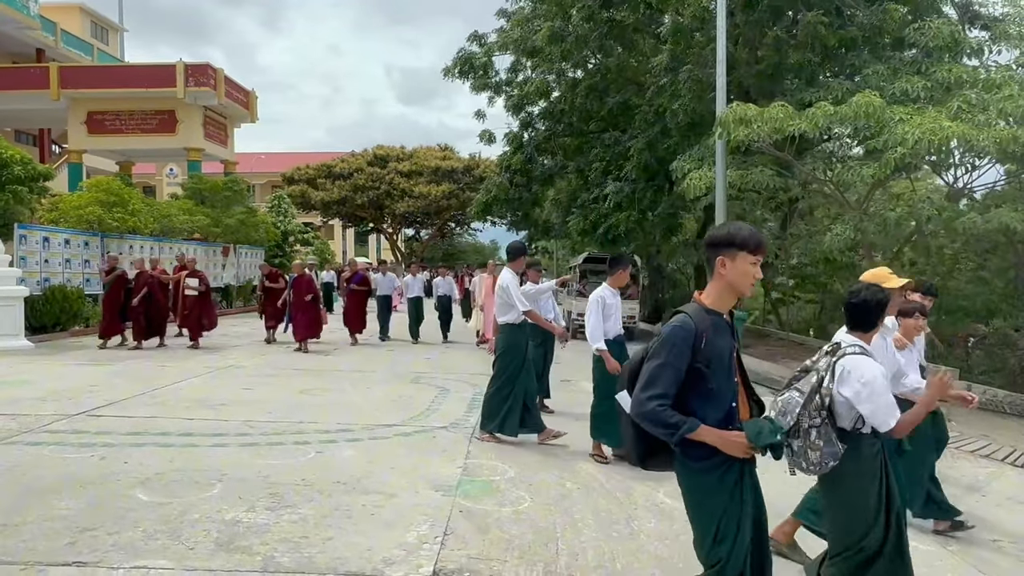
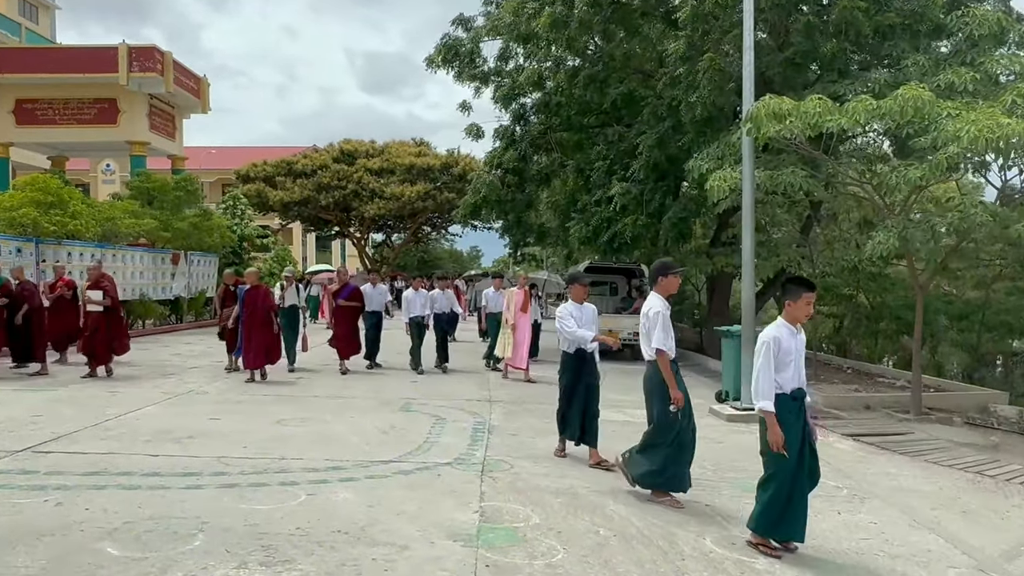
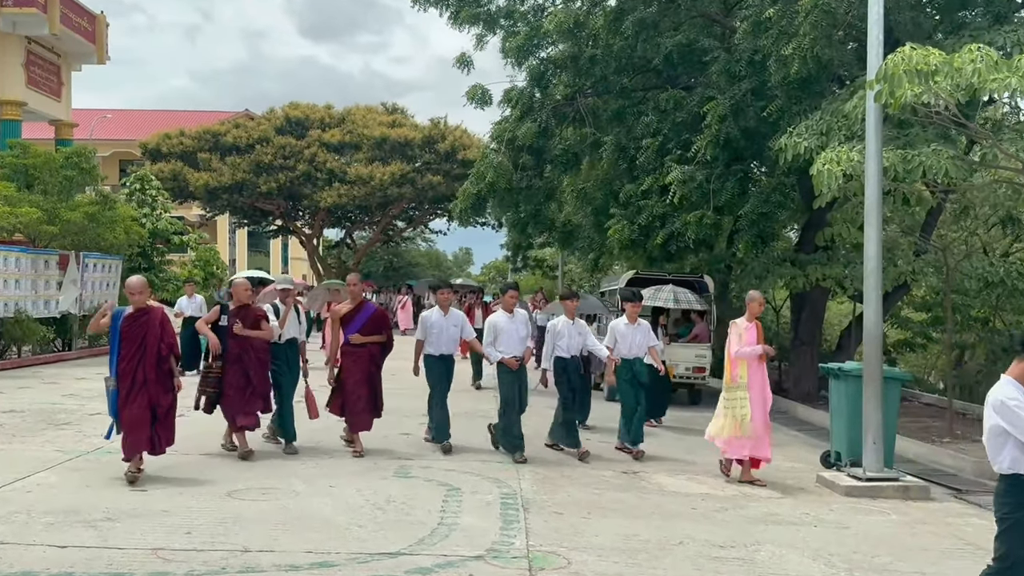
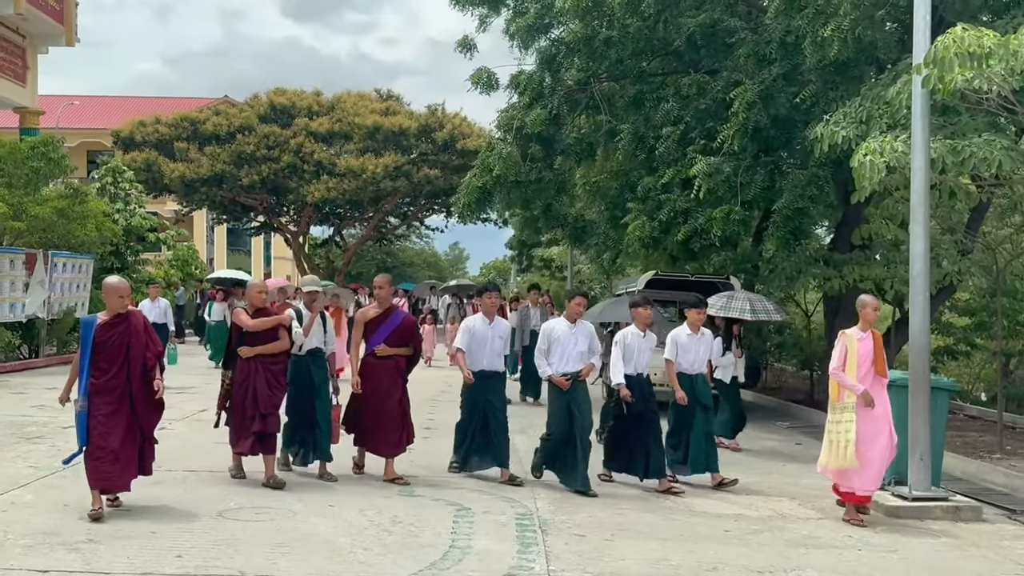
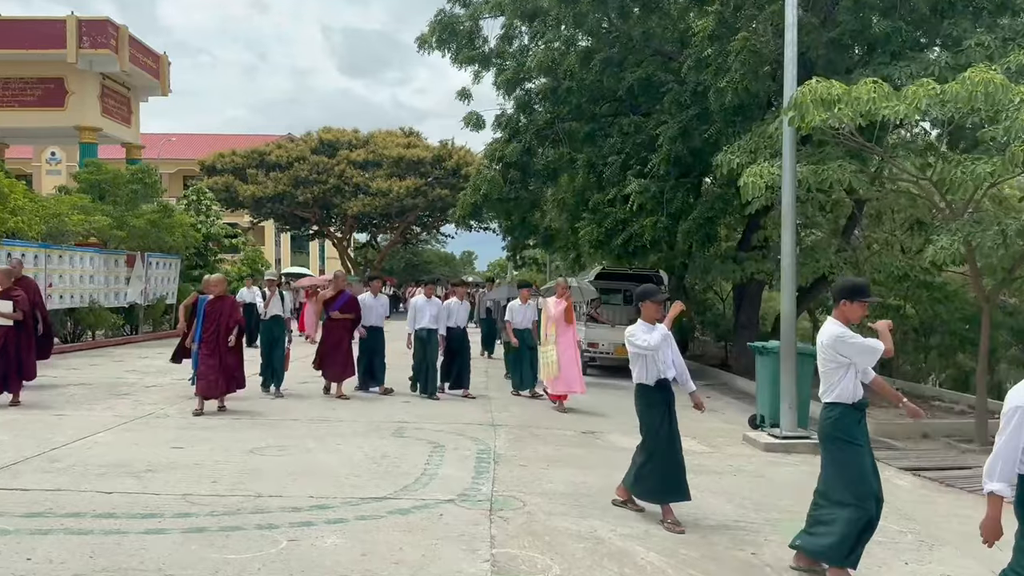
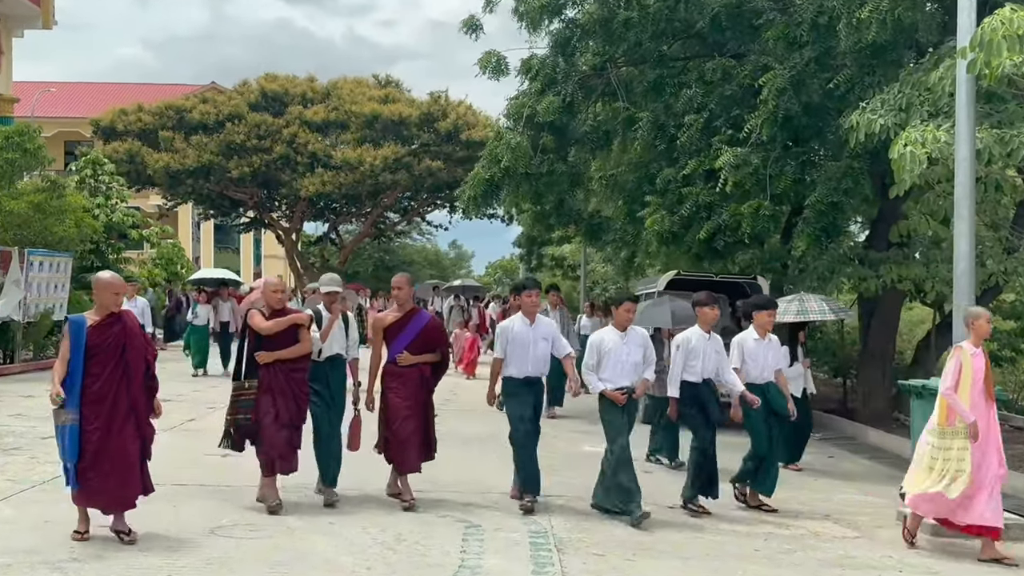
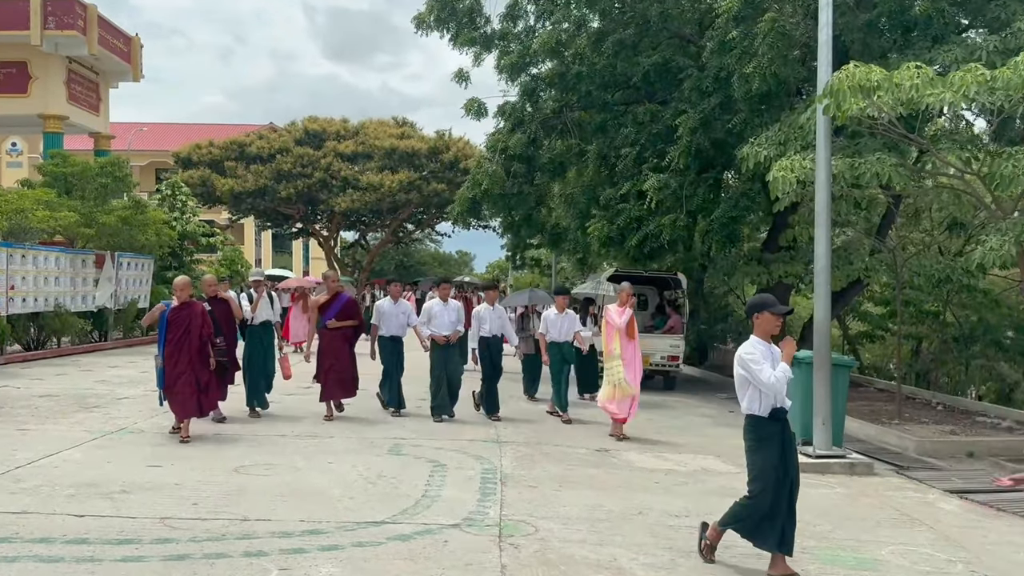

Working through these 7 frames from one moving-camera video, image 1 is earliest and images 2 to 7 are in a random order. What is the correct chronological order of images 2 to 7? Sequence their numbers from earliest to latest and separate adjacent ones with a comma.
2, 5, 7, 3, 4, 6
